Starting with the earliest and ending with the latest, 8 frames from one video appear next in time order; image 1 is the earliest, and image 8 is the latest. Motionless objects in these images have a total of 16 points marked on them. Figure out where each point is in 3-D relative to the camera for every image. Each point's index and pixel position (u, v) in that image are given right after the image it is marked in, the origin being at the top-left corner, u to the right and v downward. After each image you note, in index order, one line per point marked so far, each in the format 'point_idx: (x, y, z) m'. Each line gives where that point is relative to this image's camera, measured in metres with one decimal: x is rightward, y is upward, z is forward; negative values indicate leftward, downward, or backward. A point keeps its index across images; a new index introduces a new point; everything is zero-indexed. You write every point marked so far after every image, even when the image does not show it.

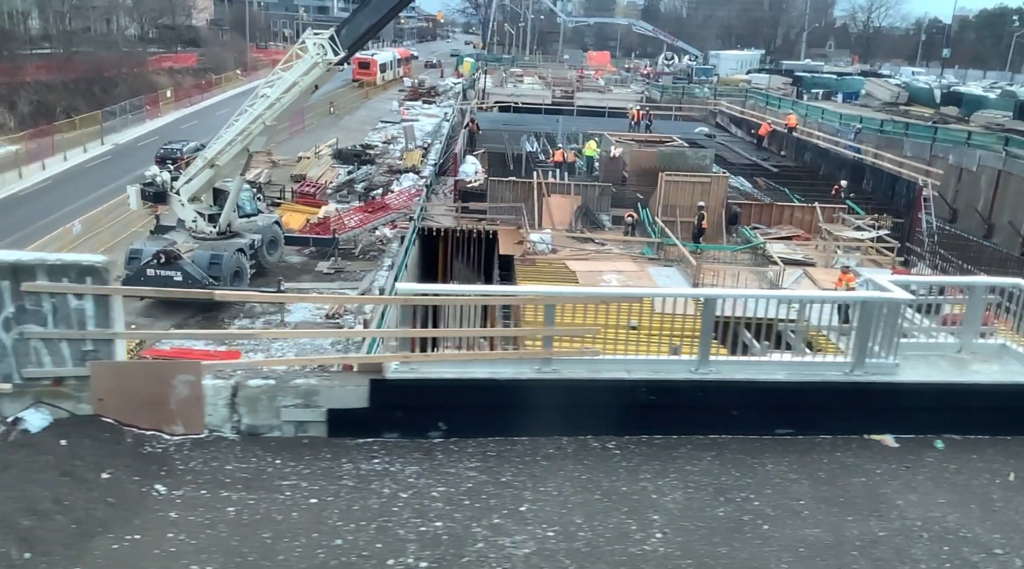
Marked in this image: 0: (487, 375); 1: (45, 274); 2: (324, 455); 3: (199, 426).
0: (-0.2, -0.6, +5.7) m
1: (-2.8, +0.1, +5.2) m
2: (-1.2, -1.1, +5.5) m
3: (-2.0, -0.9, +5.5) m
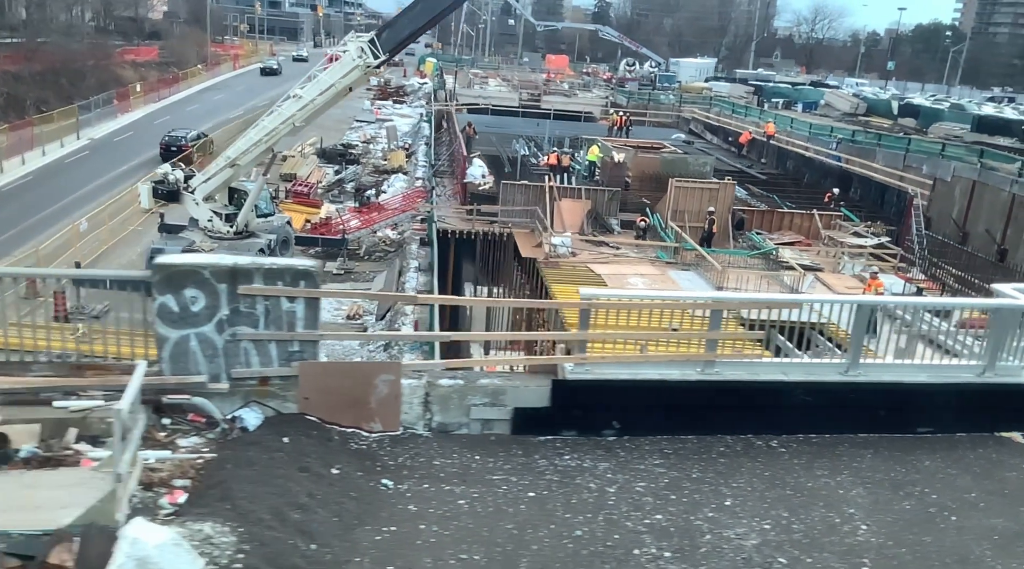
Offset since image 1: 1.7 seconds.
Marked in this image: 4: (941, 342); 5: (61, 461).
0: (+1.0, -0.6, +6.0) m
1: (-1.6, 0.0, +5.3) m
2: (0.0, -1.1, +5.7) m
3: (-0.8, -0.9, +5.7) m
4: (+3.2, -0.4, +6.4) m
5: (-2.4, -0.9, +4.7) m
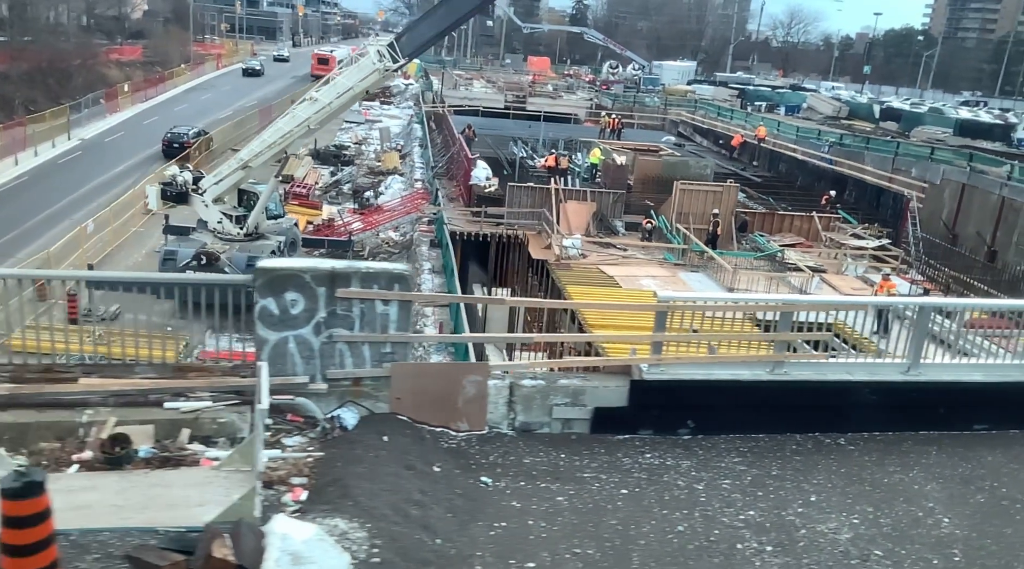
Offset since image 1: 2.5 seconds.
0: (+1.6, -0.7, +6.2) m
1: (-1.0, 0.0, +5.5) m
2: (+0.6, -1.1, +5.9) m
3: (-0.2, -0.9, +5.8) m
4: (+3.7, -0.4, +6.7) m
5: (-1.8, -1.0, +4.8) m
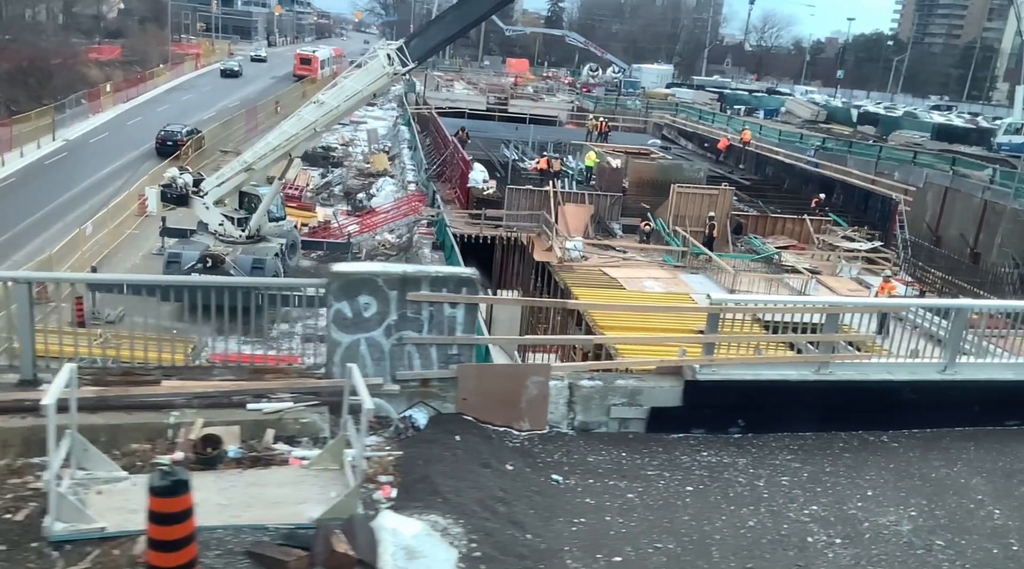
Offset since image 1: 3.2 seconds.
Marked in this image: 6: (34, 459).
0: (+2.0, -0.7, +6.4) m
1: (-0.5, 0.0, +5.6) m
2: (+1.0, -1.1, +6.0) m
3: (+0.2, -1.0, +6.0) m
4: (+4.1, -0.5, +6.9) m
5: (-1.4, -1.0, +4.9) m
6: (-2.6, -0.9, +4.6) m
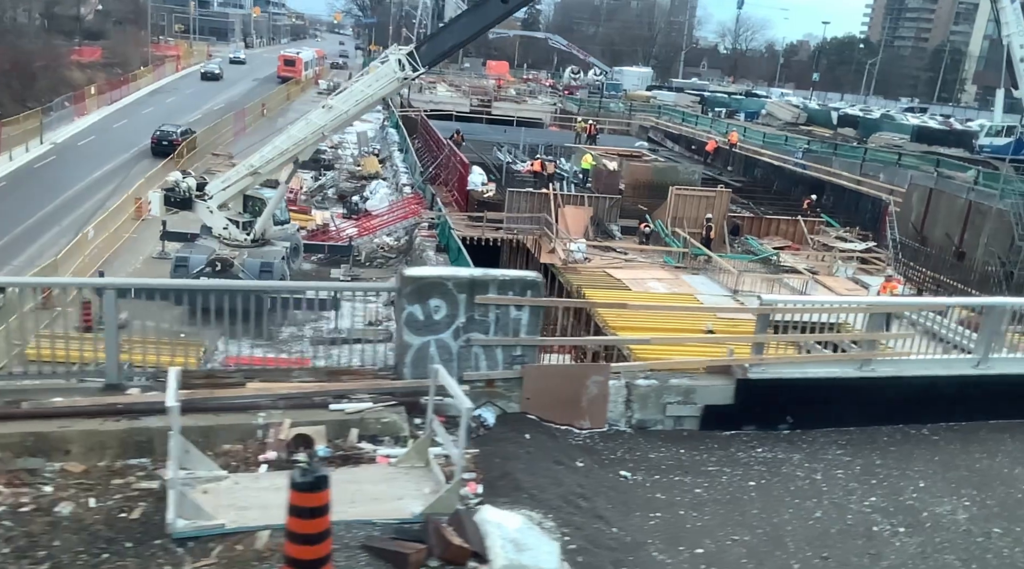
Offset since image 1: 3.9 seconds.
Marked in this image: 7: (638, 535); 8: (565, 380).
0: (+2.4, -0.7, +6.6) m
1: (-0.1, 0.0, +5.8) m
2: (+1.5, -1.1, +6.2) m
3: (+0.7, -1.0, +6.2) m
4: (+4.5, -0.5, +7.2) m
5: (-0.9, -1.0, +5.0) m
6: (-2.1, -1.0, +4.8) m
7: (+0.7, -1.4, +4.8) m
8: (+0.4, -0.7, +6.0) m
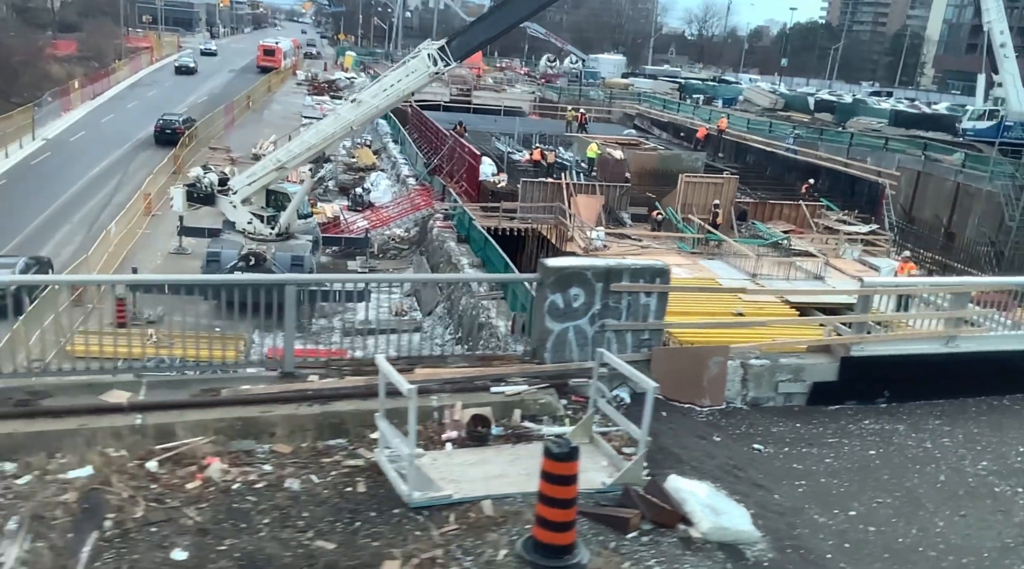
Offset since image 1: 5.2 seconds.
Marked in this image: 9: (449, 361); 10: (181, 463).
0: (+3.3, -0.5, +7.1) m
1: (+0.8, +0.1, +6.1) m
2: (+2.4, -1.0, +6.7) m
3: (+1.6, -0.9, +6.6) m
4: (+5.4, -0.3, +7.7) m
5: (+0.1, -1.0, +5.4) m
6: (-1.1, -0.9, +5.1) m
7: (+1.7, -1.3, +5.2) m
8: (+1.3, -0.6, +6.4) m
9: (-0.4, -0.5, +5.8) m
10: (-1.8, -1.0, +4.6) m
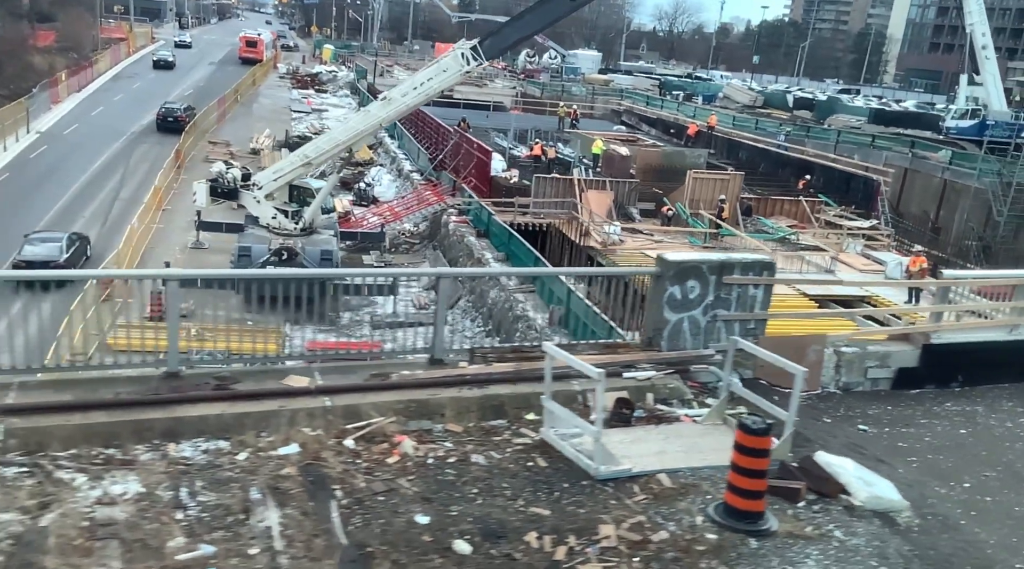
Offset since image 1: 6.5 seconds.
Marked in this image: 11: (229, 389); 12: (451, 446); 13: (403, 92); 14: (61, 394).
0: (+4.2, -0.5, +7.6) m
1: (+1.8, +0.1, +6.6) m
2: (+3.3, -1.0, +7.2) m
3: (+2.5, -0.8, +7.0) m
4: (+6.3, -0.2, +8.3) m
5: (+1.0, -0.9, +5.8) m
6: (-0.1, -0.9, +5.5) m
7: (+2.7, -1.3, +5.7) m
8: (+2.2, -0.5, +6.9) m
9: (+0.5, -0.5, +6.2) m
10: (-0.8, -0.9, +5.0) m
11: (-1.7, -0.6, +5.1) m
12: (-0.4, -1.0, +5.1) m
13: (-2.2, +3.8, +17.0) m
14: (-2.5, -0.6, +4.8) m
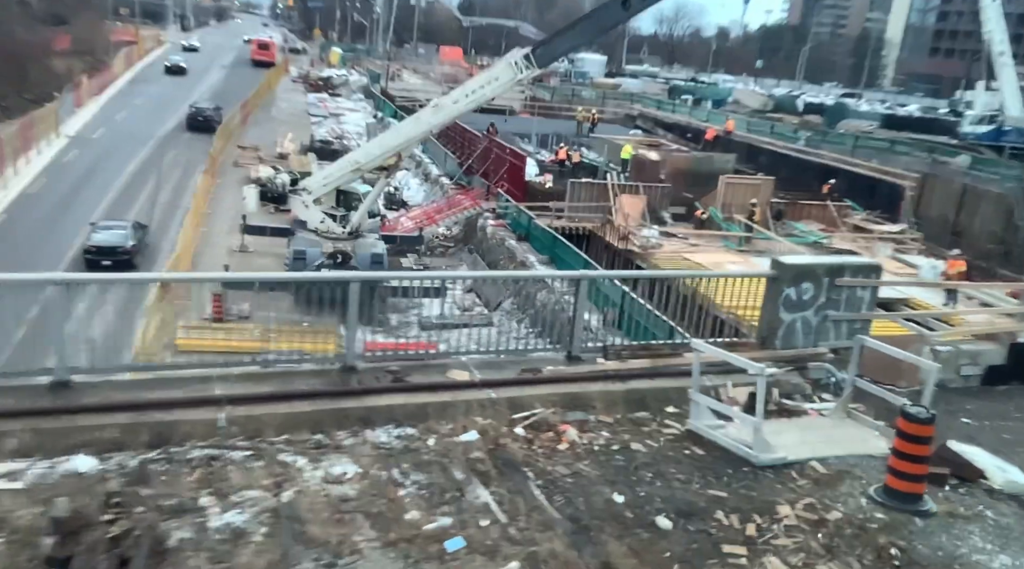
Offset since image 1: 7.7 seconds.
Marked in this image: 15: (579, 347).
0: (+5.2, -0.5, +8.0) m
1: (+2.7, +0.1, +7.0) m
2: (+4.3, -1.0, +7.6) m
3: (+3.5, -0.8, +7.4) m
4: (+7.3, -0.2, +8.7) m
5: (+2.0, -0.9, +6.2) m
6: (+0.9, -0.9, +5.9) m
7: (+3.6, -1.3, +6.1) m
8: (+3.2, -0.5, +7.3) m
9: (+1.5, -0.5, +6.6) m
10: (+0.2, -0.9, +5.4) m
11: (-0.7, -0.6, +5.5) m
12: (+0.6, -1.0, +5.5) m
13: (-1.2, +3.8, +17.4) m
14: (-1.5, -0.6, +5.2) m
15: (+0.5, -0.5, +6.4) m
